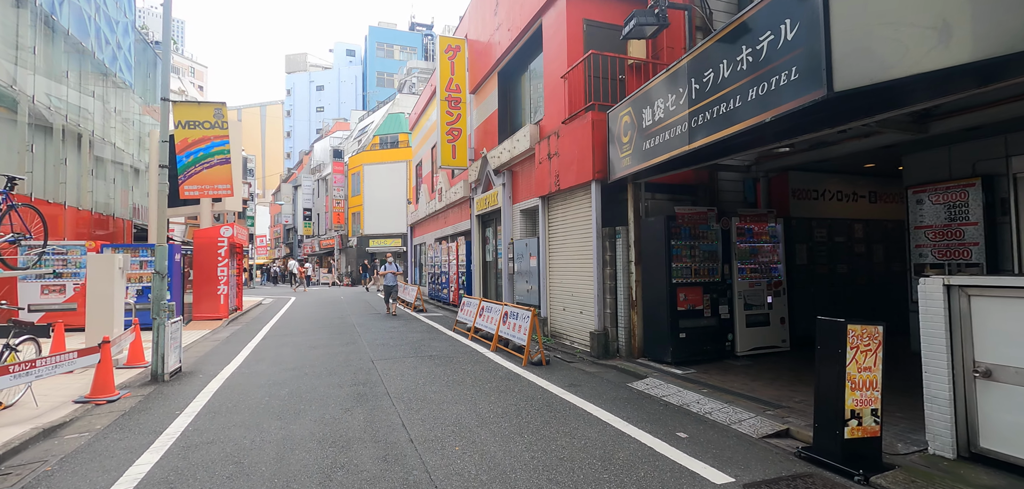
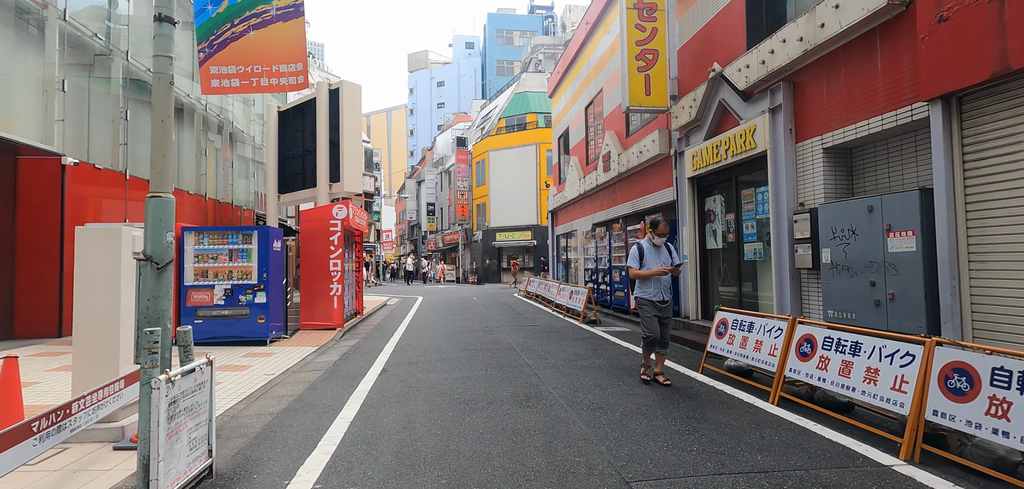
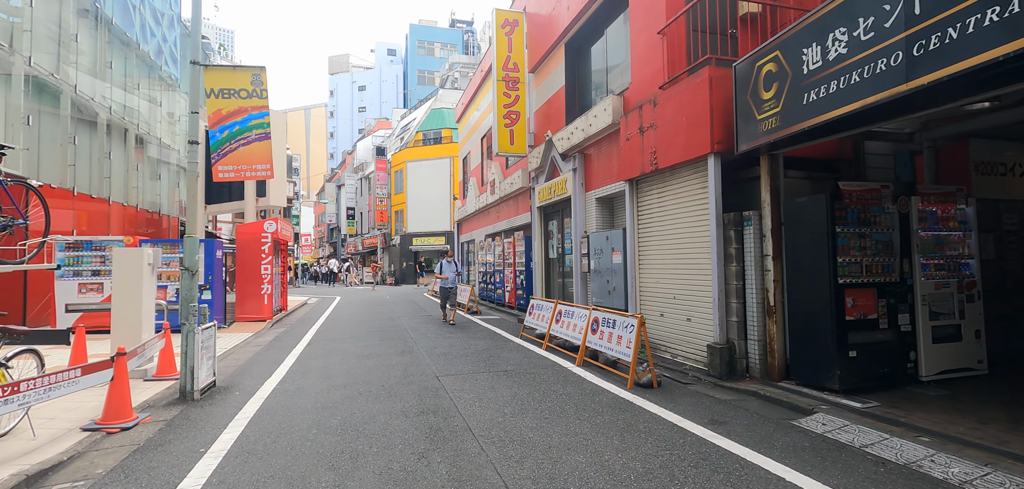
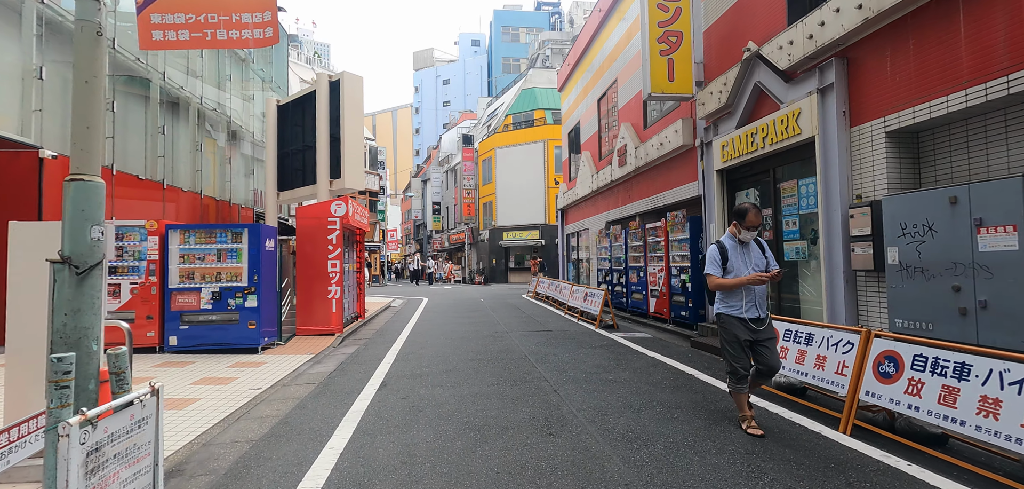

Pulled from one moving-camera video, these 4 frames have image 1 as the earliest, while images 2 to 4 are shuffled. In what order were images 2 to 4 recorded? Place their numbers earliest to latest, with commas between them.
3, 2, 4
